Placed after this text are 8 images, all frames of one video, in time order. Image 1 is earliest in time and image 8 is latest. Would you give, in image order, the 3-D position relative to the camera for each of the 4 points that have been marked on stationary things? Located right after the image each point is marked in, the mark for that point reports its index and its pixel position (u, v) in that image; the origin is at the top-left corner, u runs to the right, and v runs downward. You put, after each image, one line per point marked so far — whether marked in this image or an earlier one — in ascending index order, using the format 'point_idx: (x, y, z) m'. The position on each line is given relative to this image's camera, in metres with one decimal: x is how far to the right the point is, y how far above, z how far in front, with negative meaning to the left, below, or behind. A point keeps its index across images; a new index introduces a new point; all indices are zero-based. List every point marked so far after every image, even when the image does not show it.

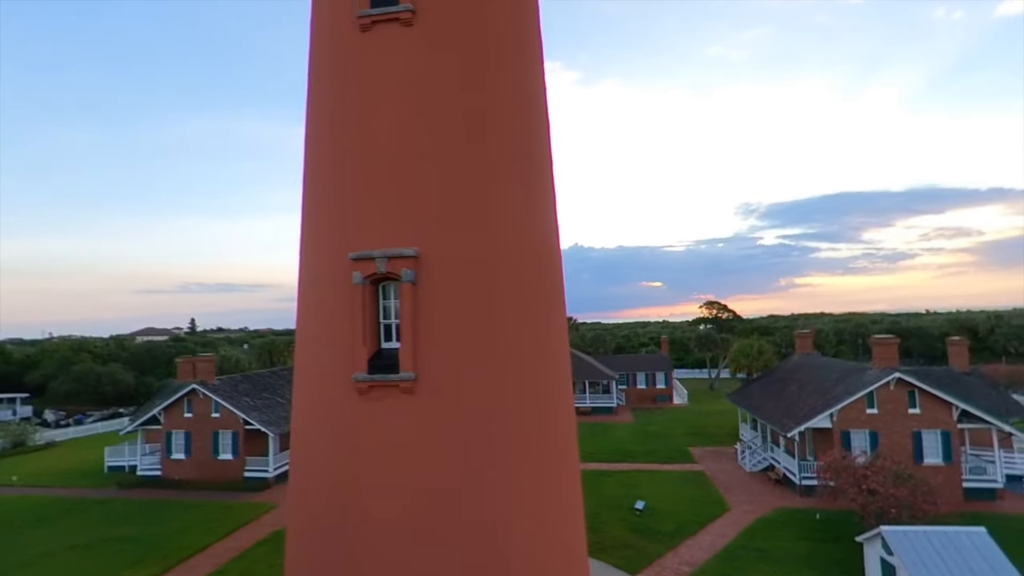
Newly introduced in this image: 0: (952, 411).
0: (+6.4, -1.8, +7.4) m
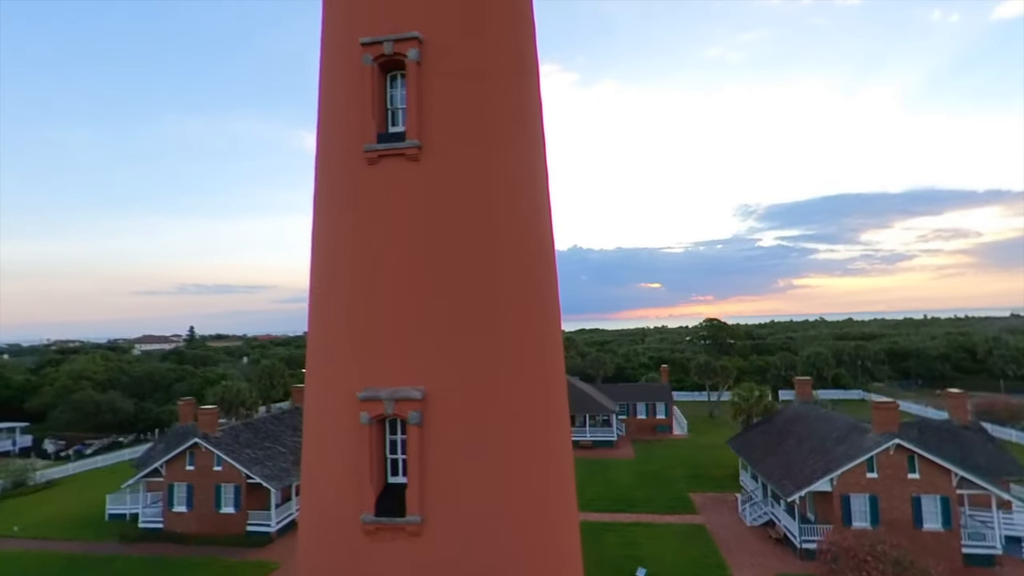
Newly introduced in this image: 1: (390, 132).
0: (+6.4, -2.8, +7.5) m
1: (-0.9, +1.2, +3.8) m
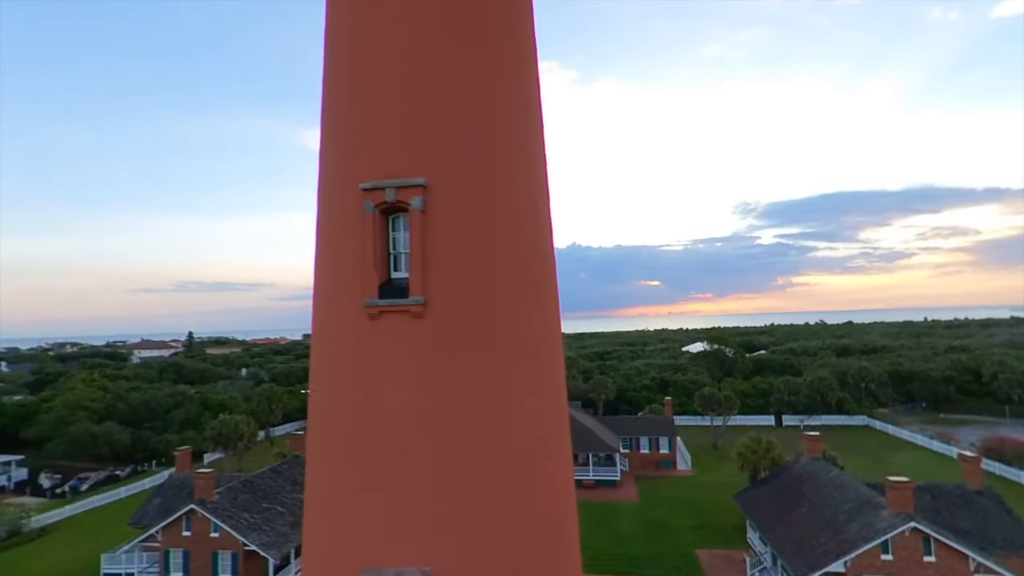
0: (+6.5, -3.9, +7.3) m
1: (-0.8, 0.0, +3.6) m
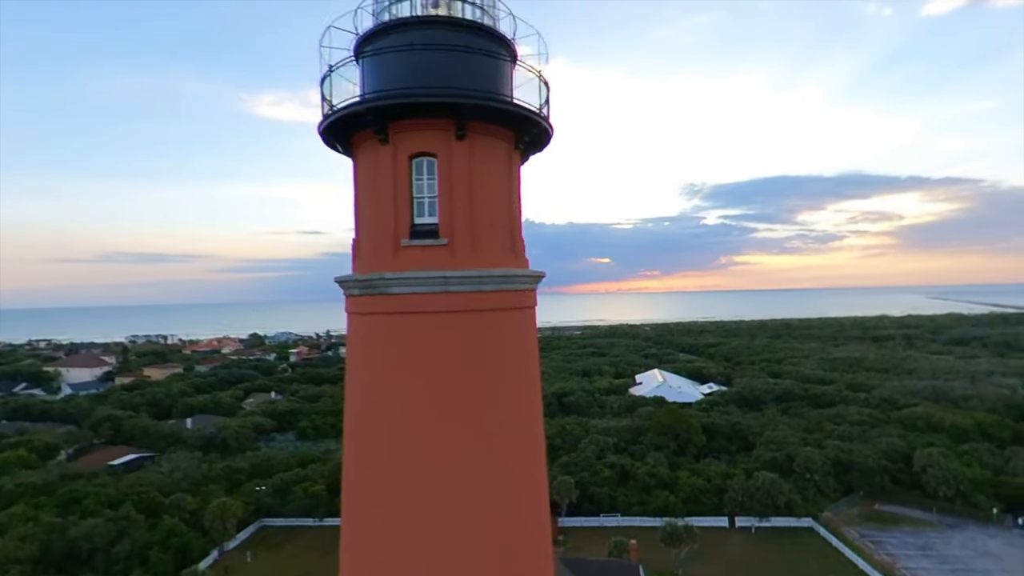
0: (+6.3, -9.5, +7.9) m
1: (-0.6, -5.6, +3.4) m
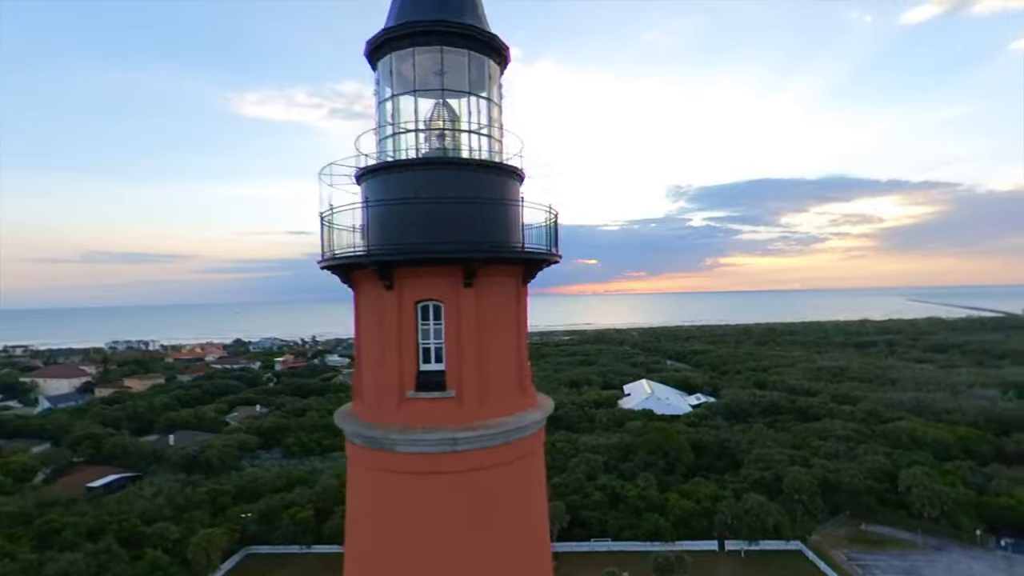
0: (+6.3, -10.6, +7.9) m
1: (-0.5, -6.7, +3.2) m
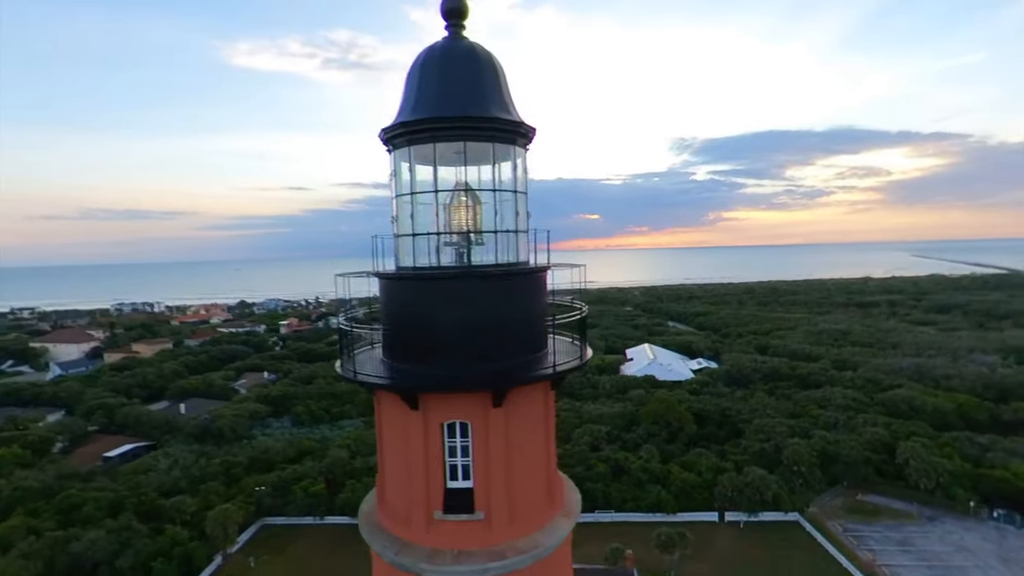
0: (+6.6, -11.0, +8.6) m
1: (-0.3, -7.5, +3.6) m
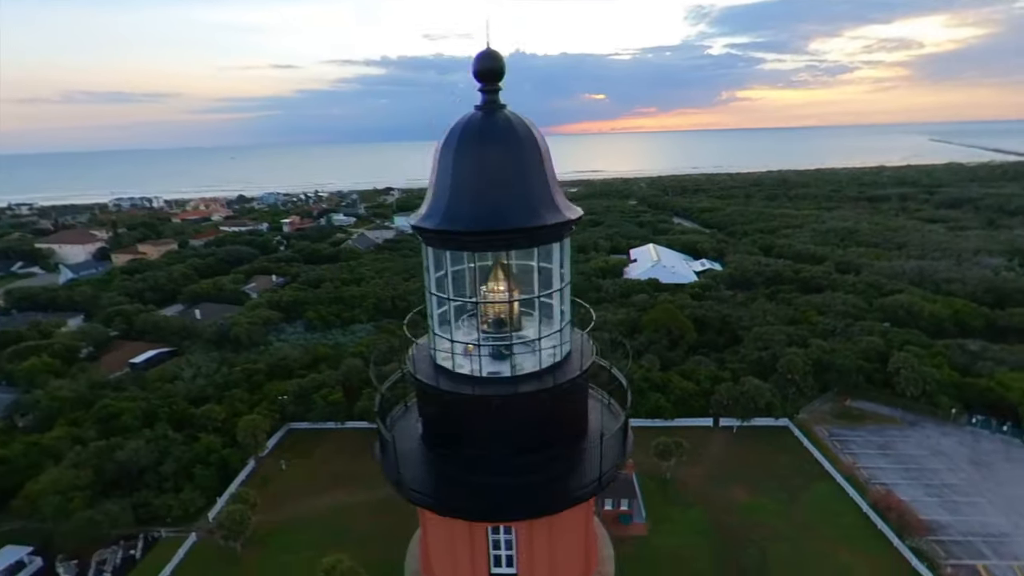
0: (+6.9, -10.3, +10.6) m
1: (+0.1, -8.1, +5.1) m
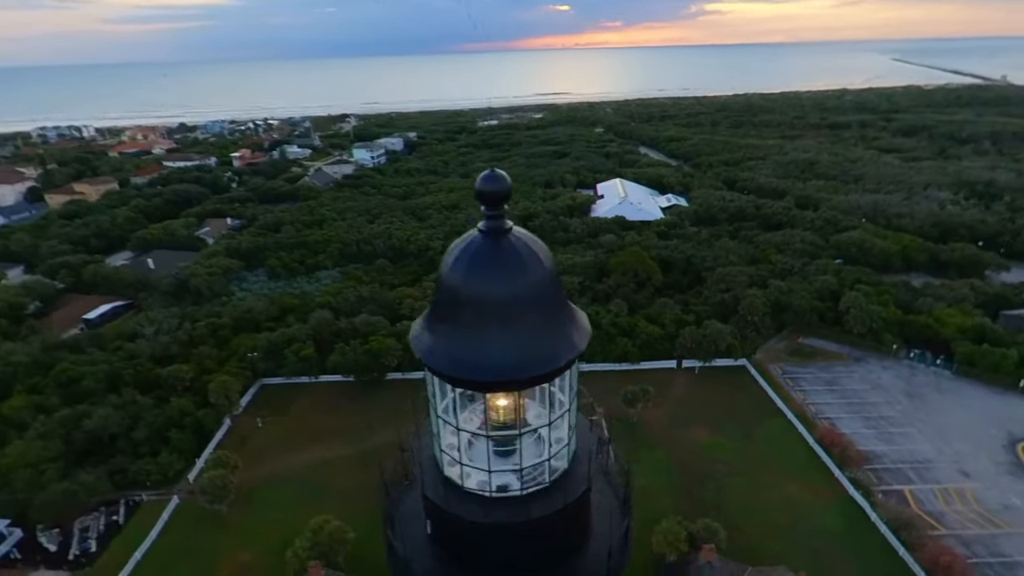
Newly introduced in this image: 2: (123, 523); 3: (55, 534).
0: (+6.6, -9.8, +12.5) m
1: (+0.1, -8.5, +6.2) m
2: (-14.8, -8.8, +19.3) m
3: (-16.8, -9.0, +18.7) m
